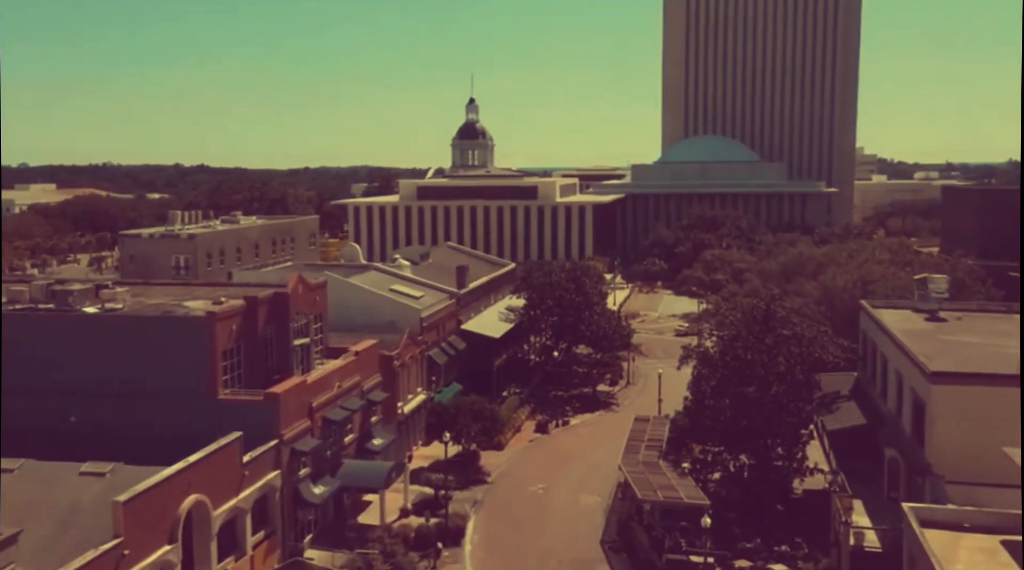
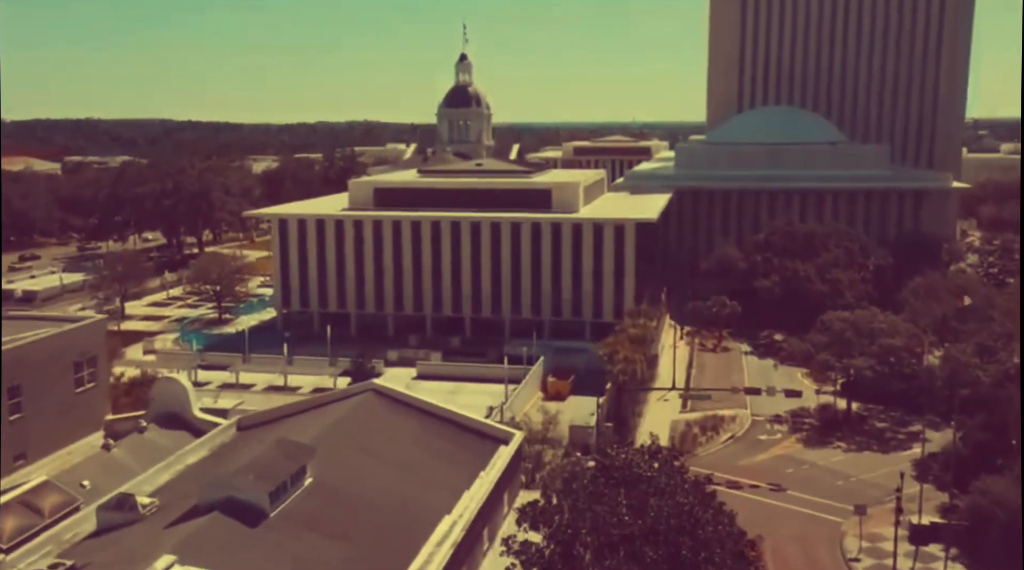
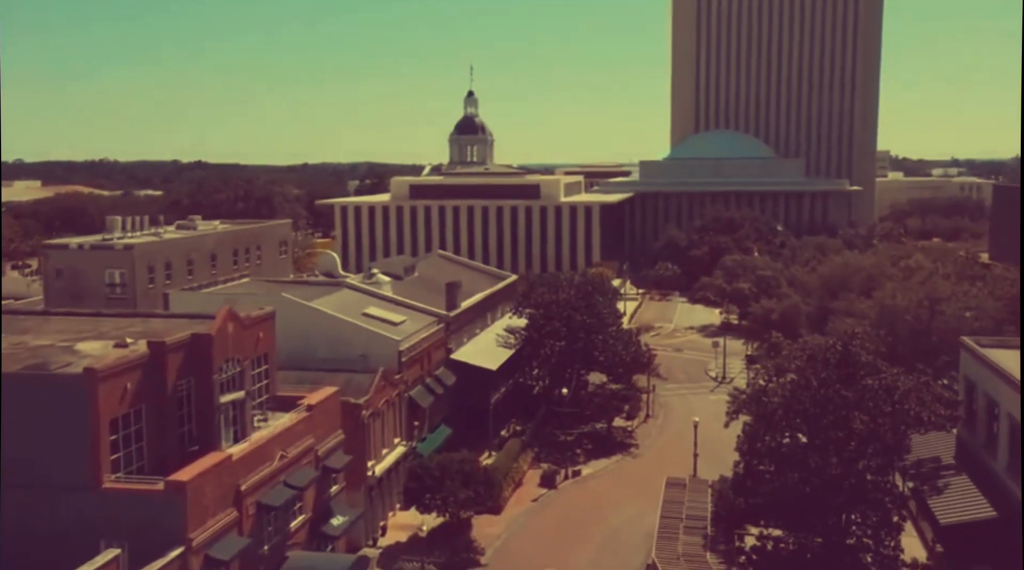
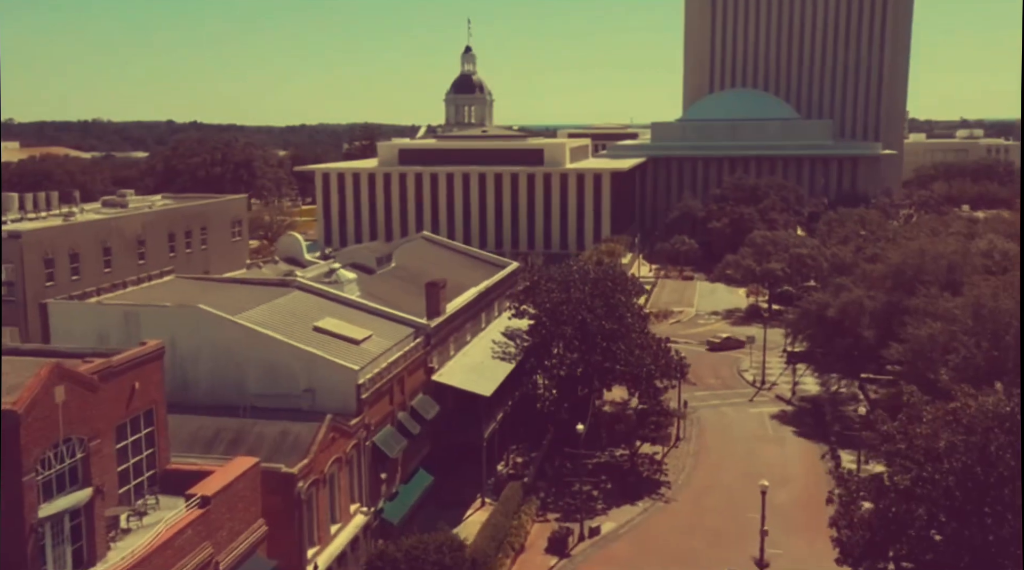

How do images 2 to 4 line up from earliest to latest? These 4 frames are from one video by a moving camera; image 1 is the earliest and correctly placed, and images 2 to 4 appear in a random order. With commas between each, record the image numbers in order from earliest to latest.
3, 4, 2
